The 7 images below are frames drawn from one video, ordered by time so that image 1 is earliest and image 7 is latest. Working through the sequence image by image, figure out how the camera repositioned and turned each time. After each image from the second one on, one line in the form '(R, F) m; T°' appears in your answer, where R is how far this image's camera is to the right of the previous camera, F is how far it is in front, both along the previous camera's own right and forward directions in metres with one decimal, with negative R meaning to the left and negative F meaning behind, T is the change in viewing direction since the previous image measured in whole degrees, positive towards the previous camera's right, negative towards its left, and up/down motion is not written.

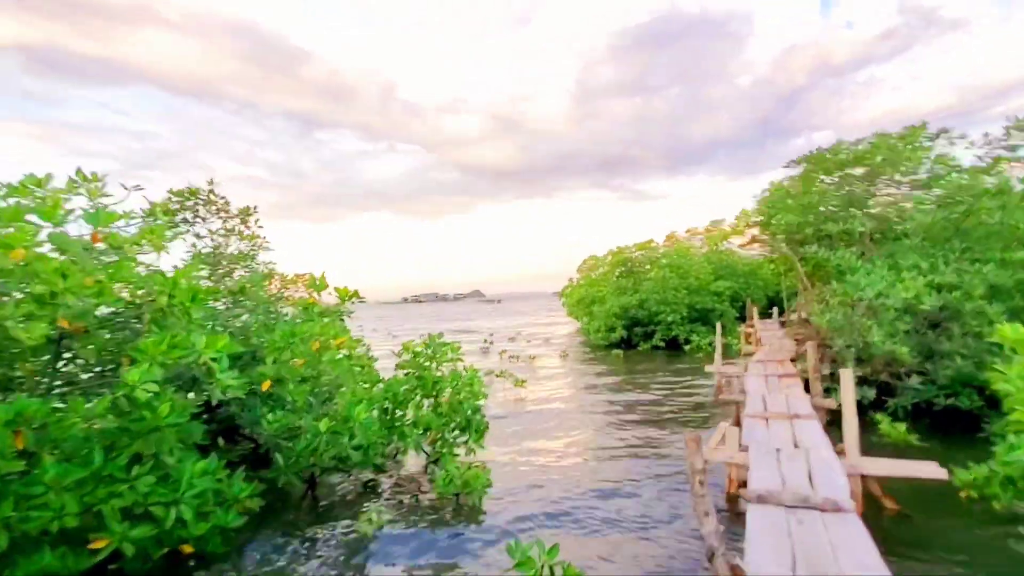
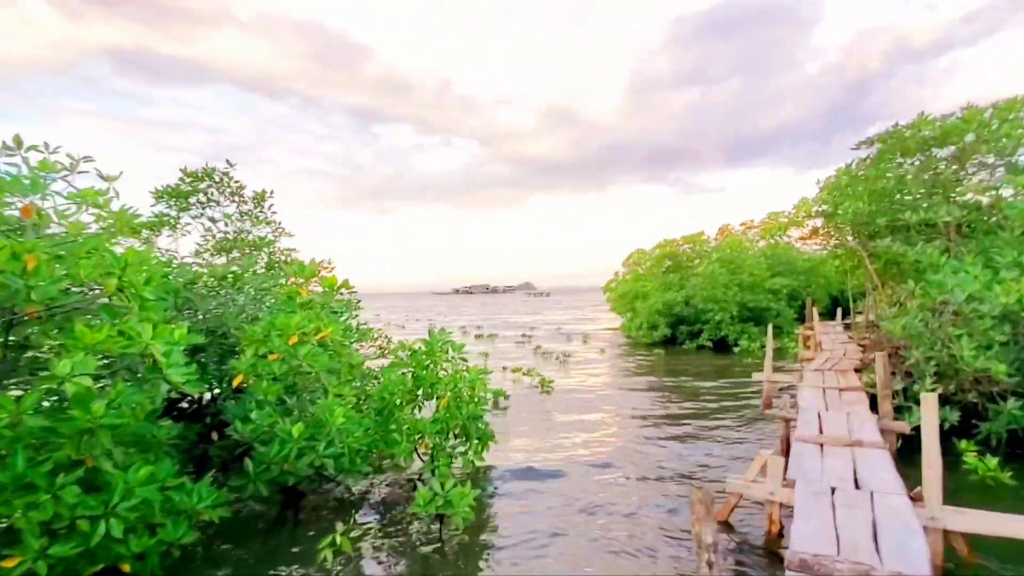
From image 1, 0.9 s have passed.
(+0.6, +1.5) m; -4°
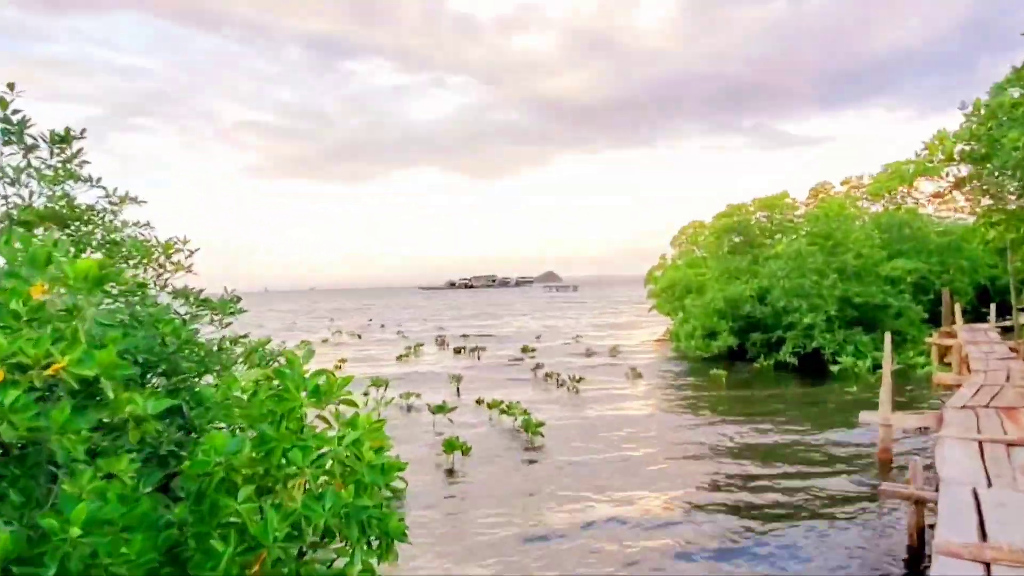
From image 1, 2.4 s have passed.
(+1.3, +5.9) m; -5°
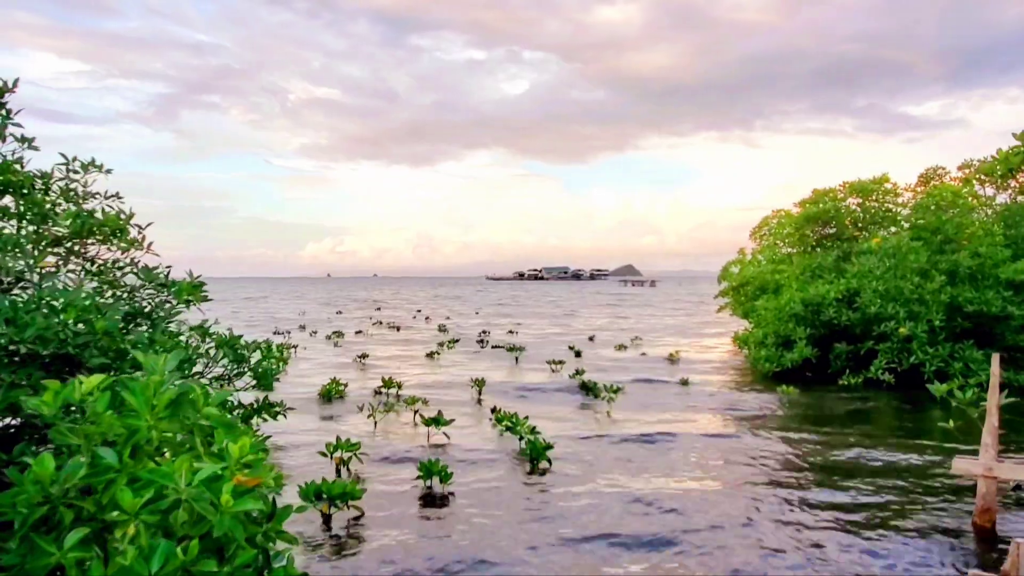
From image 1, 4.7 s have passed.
(+0.8, +1.7) m; -7°
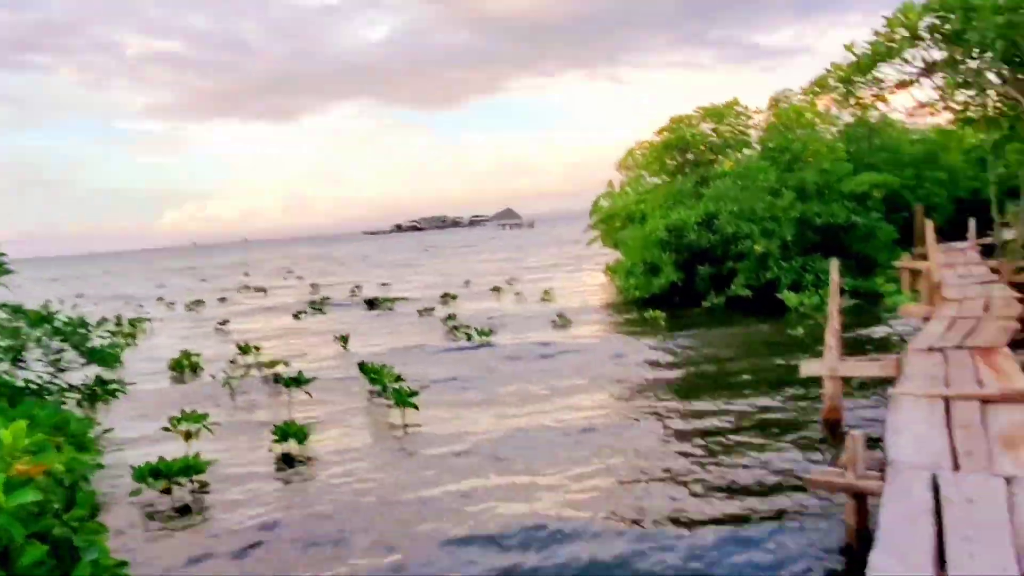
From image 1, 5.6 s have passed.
(+0.3, +0.3) m; +9°
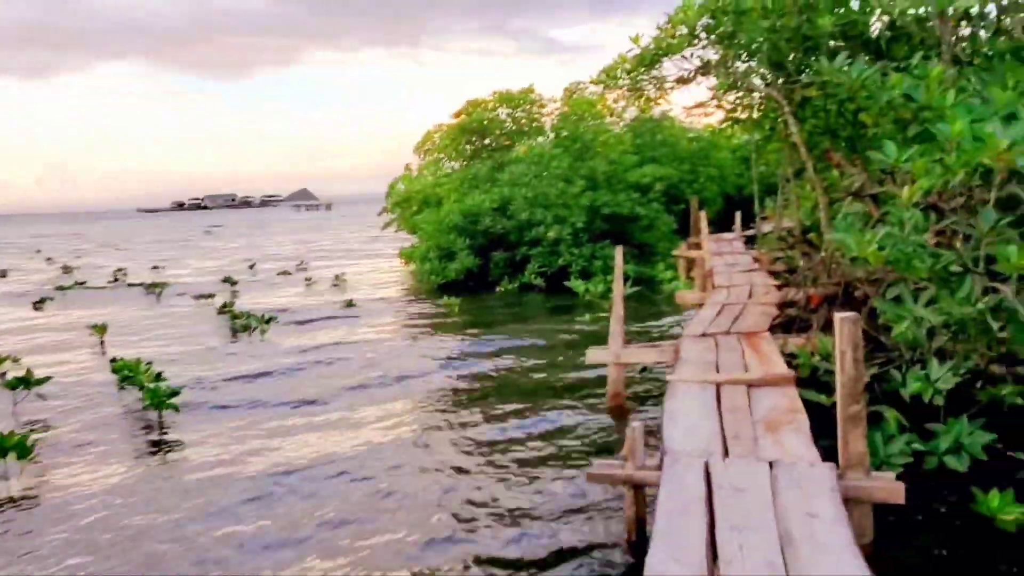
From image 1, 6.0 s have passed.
(+0.2, +0.4) m; +16°
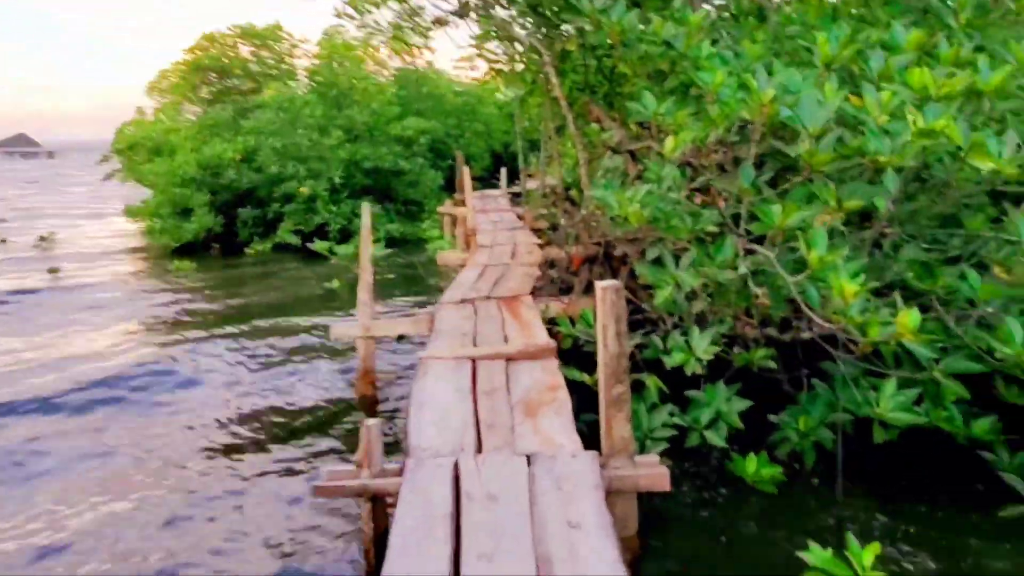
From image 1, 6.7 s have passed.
(+0.3, +0.7) m; +18°
